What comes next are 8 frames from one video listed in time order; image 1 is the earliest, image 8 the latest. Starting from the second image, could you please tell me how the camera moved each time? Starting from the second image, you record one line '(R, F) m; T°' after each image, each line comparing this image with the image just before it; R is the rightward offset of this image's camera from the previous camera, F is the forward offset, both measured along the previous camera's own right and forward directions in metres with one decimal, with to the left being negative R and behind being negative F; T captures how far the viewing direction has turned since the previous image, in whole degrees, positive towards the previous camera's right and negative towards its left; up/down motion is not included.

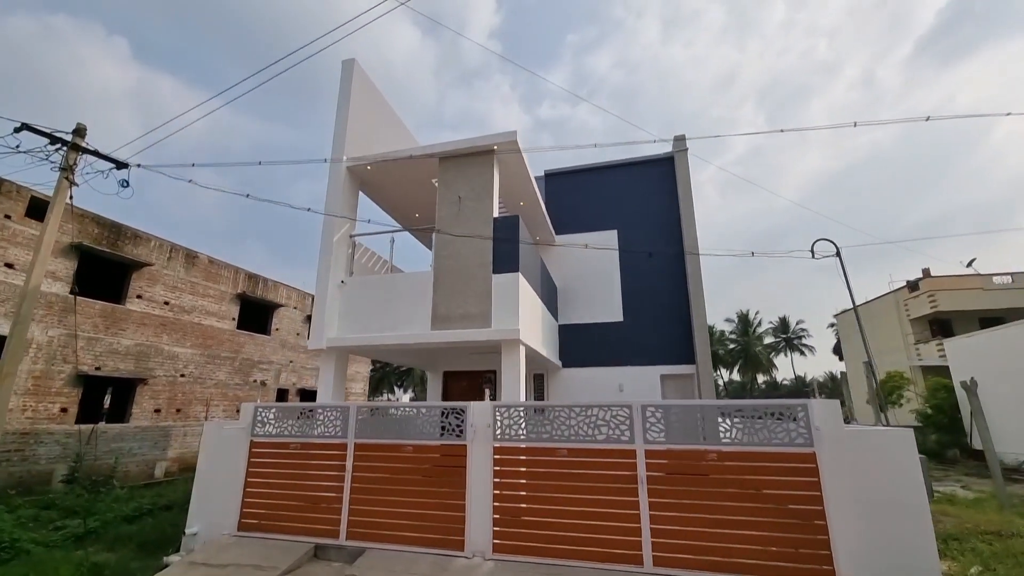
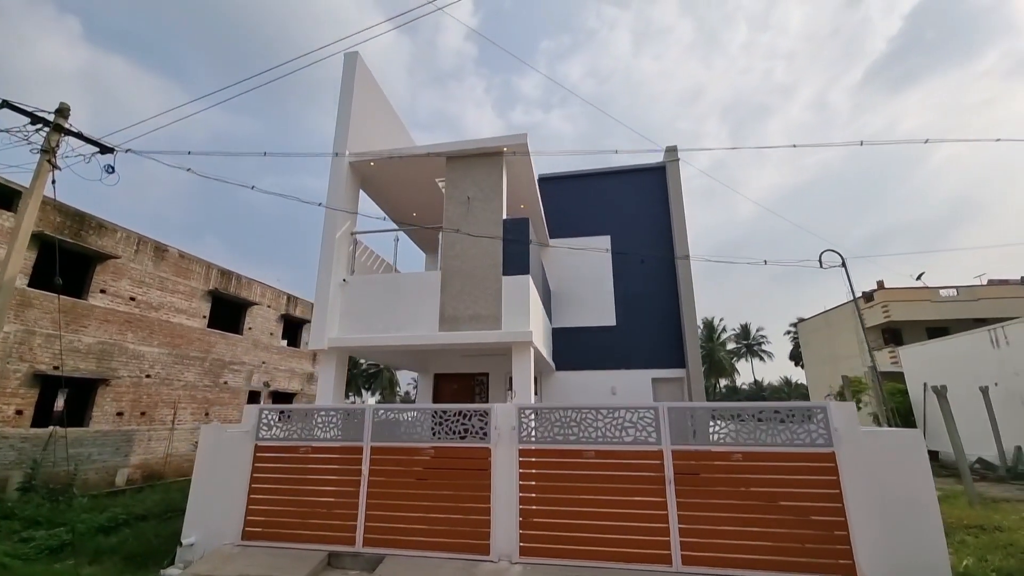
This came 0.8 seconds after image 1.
(-0.6, 0.0) m; +4°
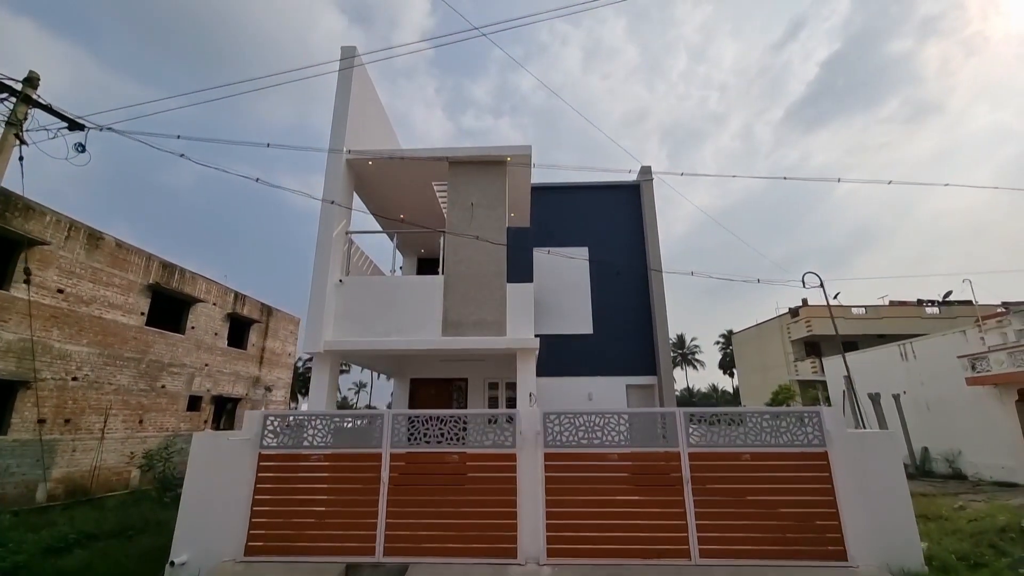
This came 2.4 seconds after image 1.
(-0.9, -0.1) m; +8°
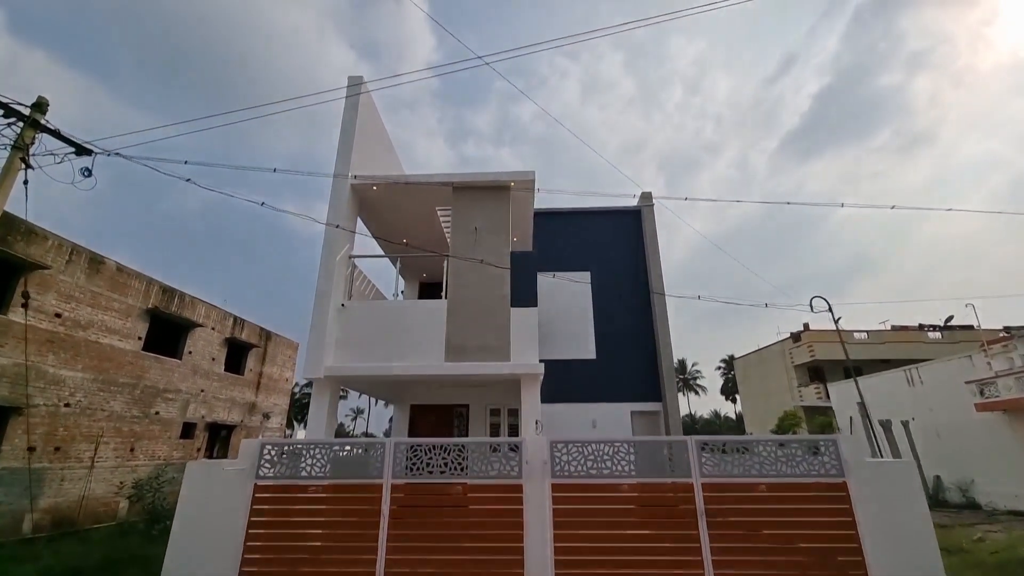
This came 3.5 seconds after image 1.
(-0.1, +0.1) m; 0°
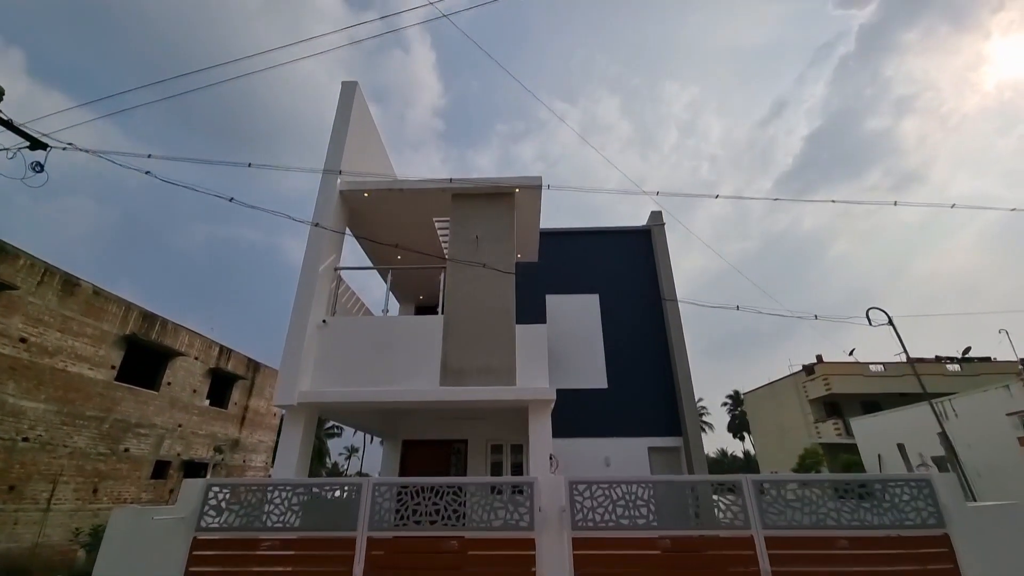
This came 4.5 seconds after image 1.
(-0.1, +0.8) m; 0°
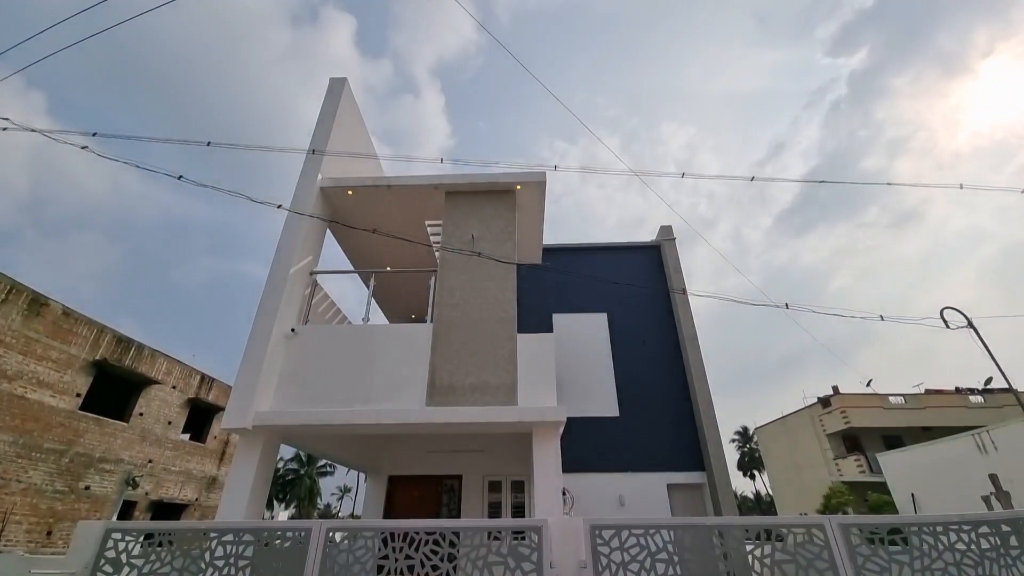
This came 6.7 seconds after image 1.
(0.0, +0.8) m; 0°
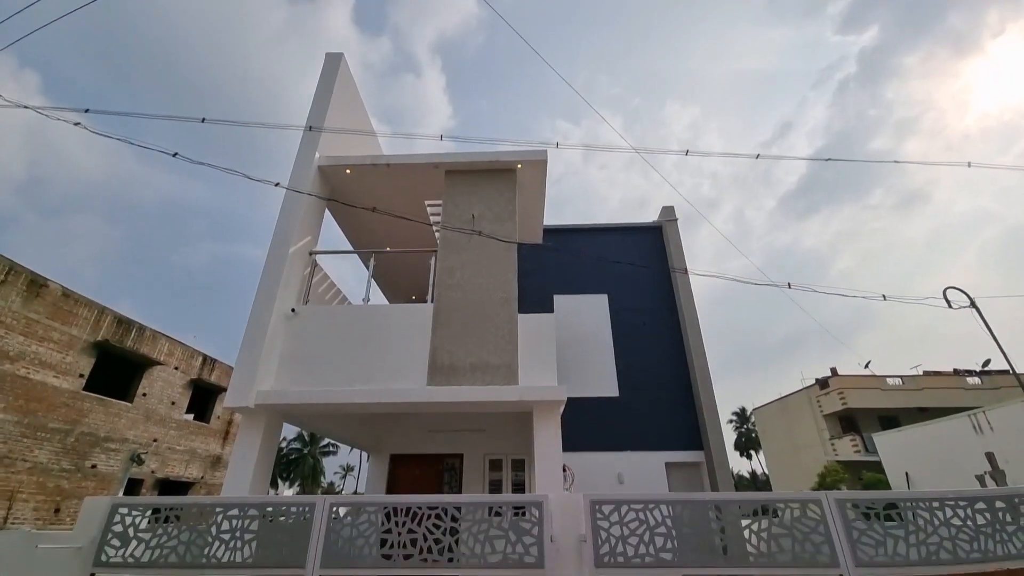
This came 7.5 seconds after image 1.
(0.0, 0.0) m; 0°
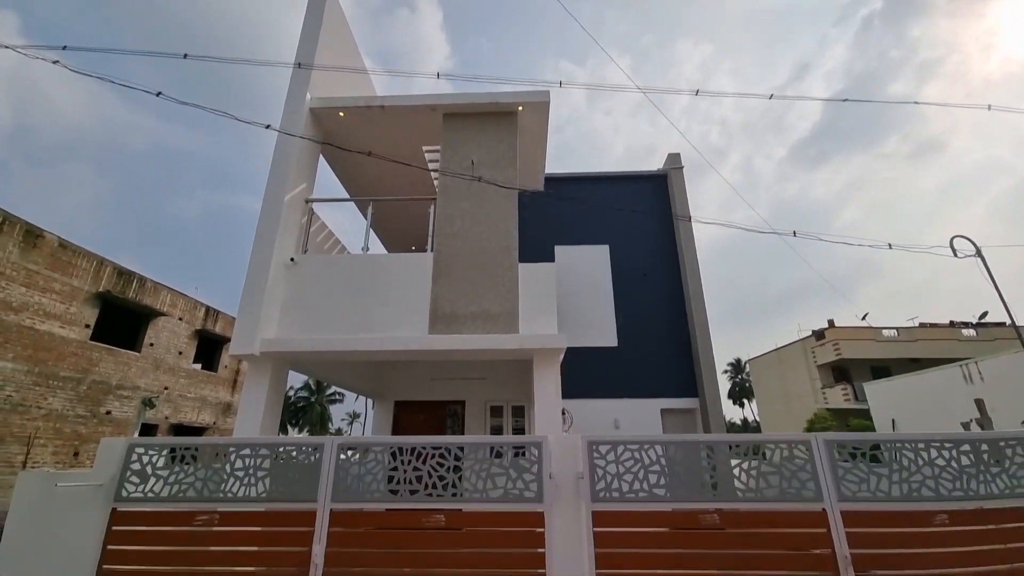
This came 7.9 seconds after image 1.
(0.0, 0.0) m; 0°
